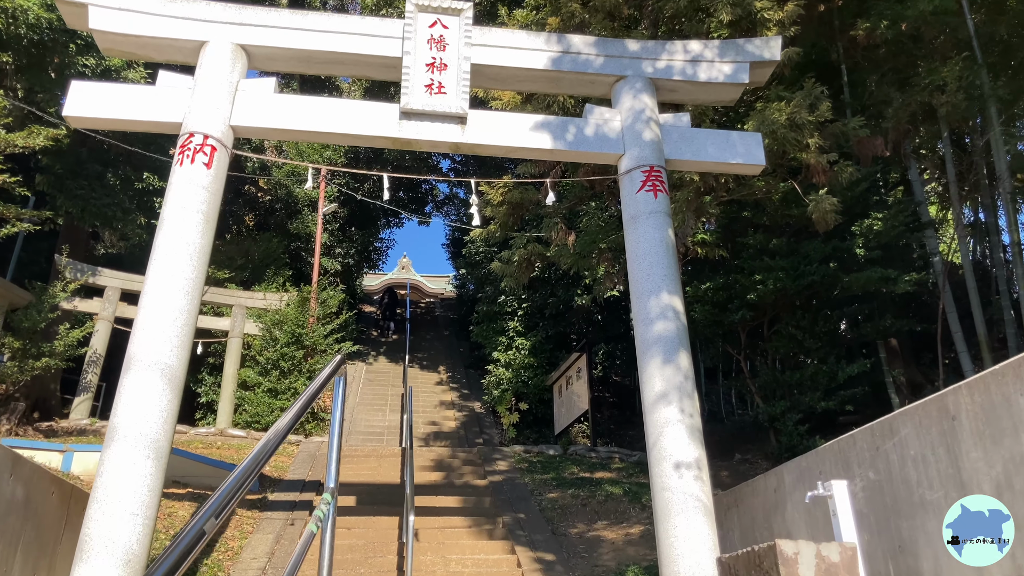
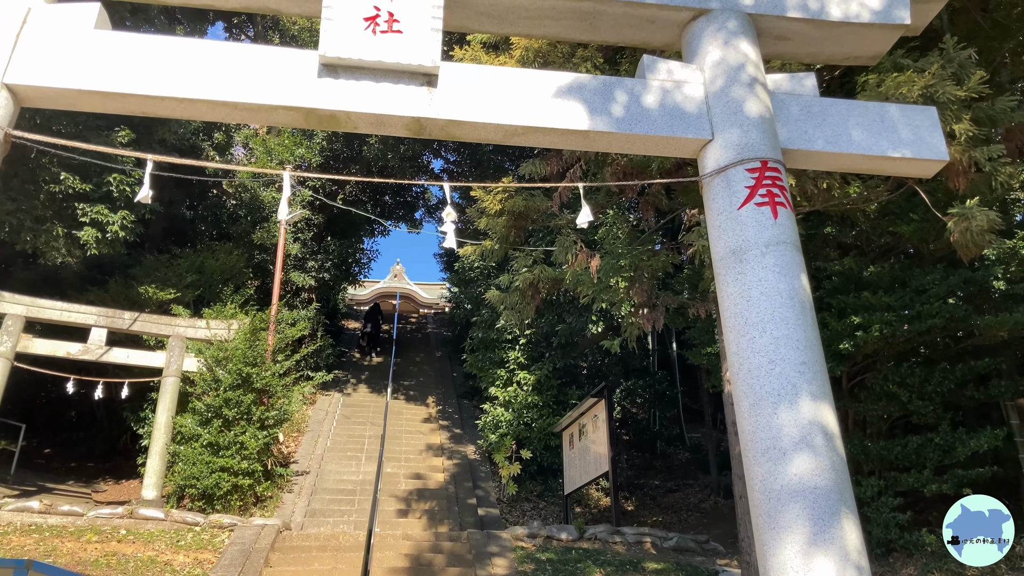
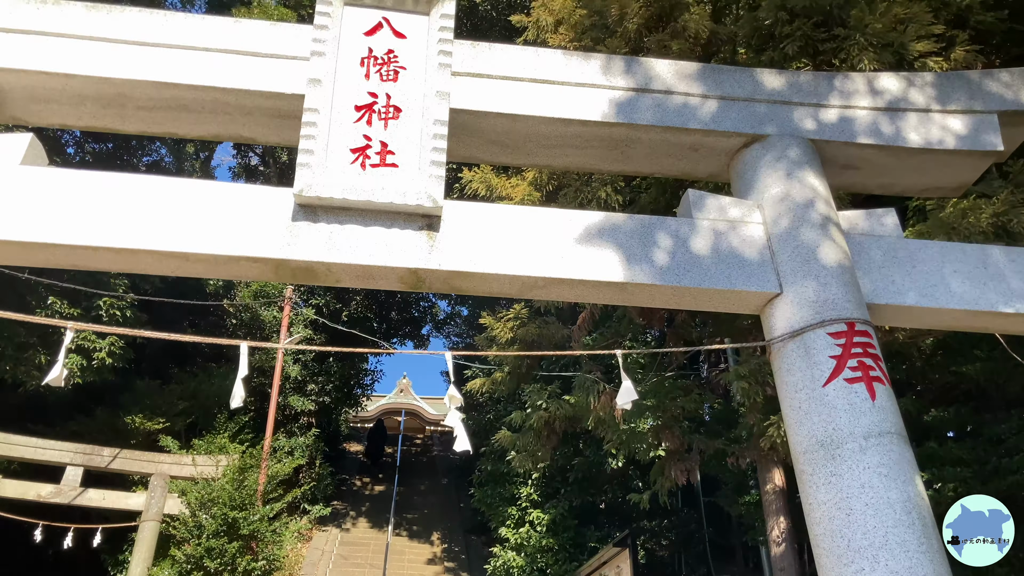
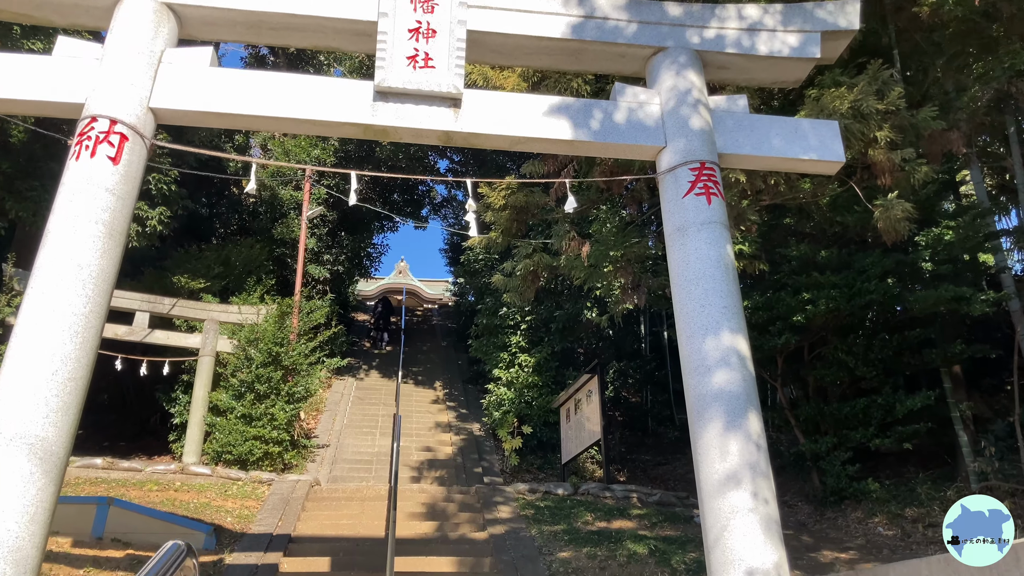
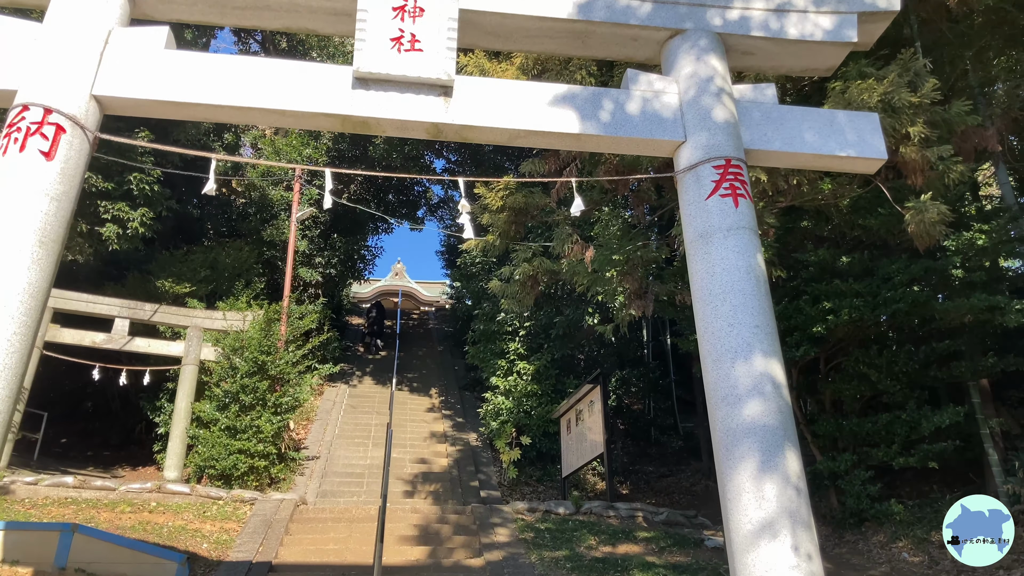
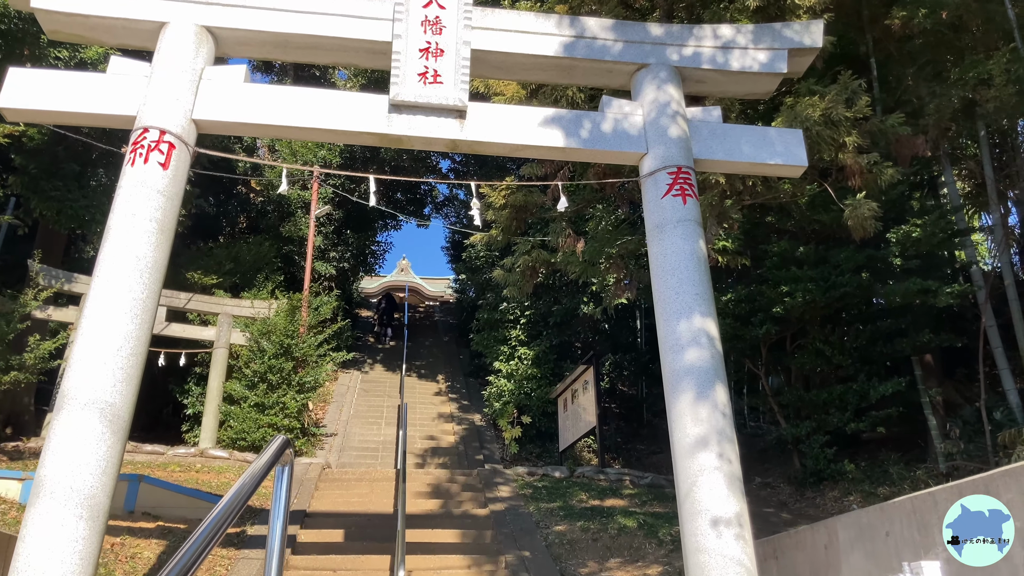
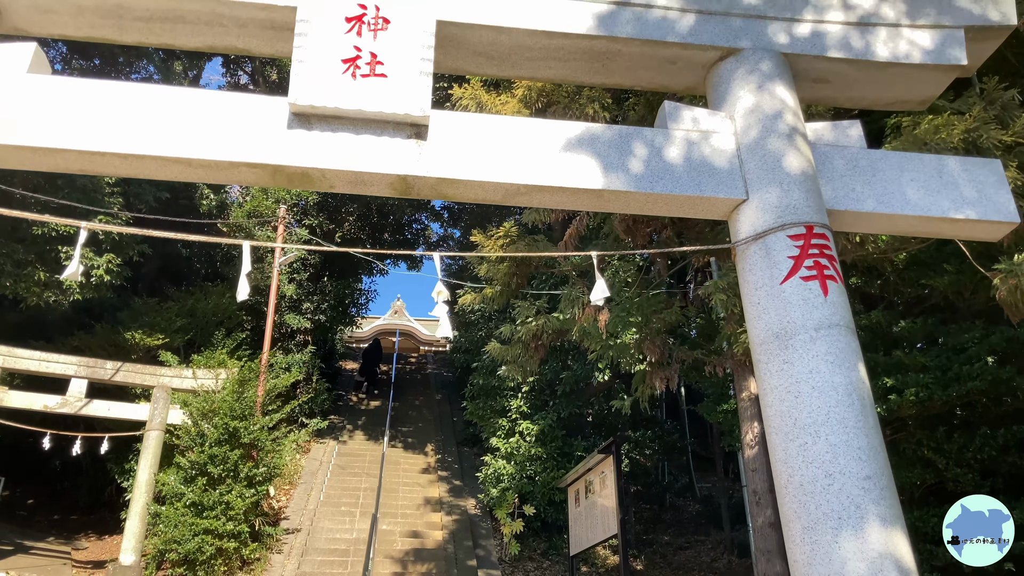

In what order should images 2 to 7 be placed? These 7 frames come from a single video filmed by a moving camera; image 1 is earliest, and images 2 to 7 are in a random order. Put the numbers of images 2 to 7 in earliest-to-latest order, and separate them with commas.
6, 4, 5, 2, 7, 3
